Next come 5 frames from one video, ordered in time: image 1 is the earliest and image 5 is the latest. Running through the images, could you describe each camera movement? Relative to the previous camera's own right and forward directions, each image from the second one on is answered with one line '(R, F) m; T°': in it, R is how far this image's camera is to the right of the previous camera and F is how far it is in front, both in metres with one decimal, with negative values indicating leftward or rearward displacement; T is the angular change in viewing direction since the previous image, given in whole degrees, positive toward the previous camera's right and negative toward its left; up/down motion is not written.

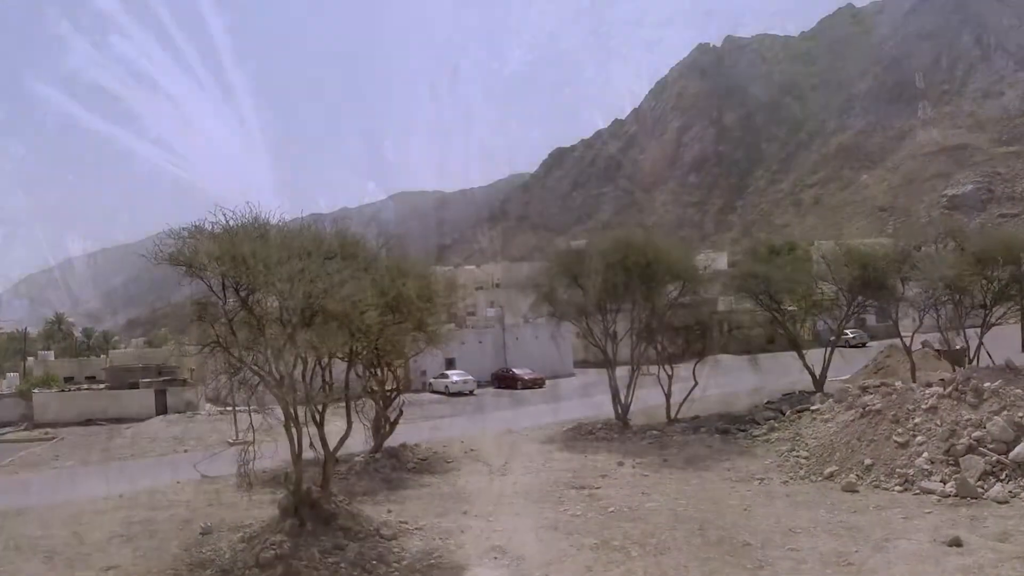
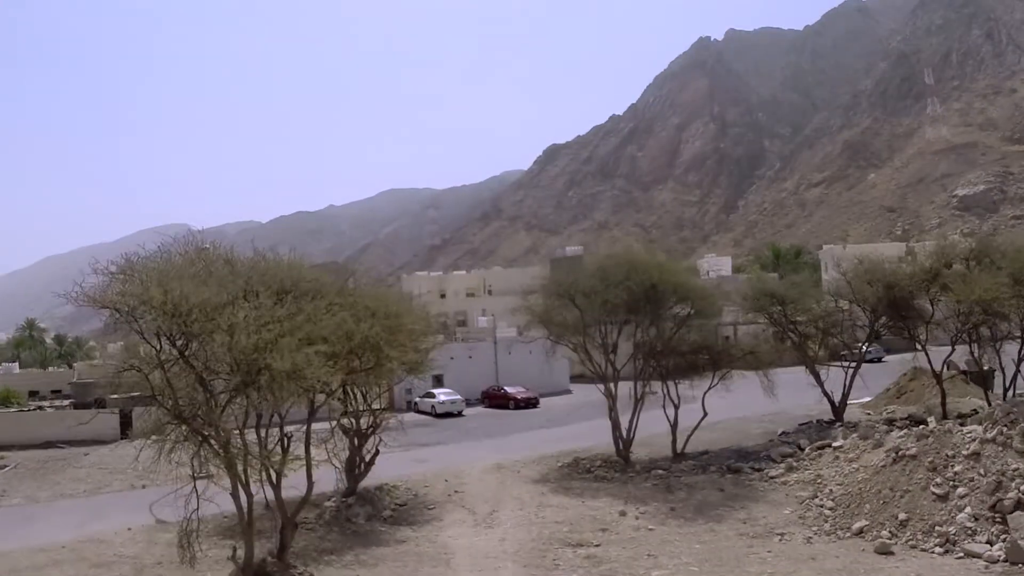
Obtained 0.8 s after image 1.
(+0.2, +1.7) m; 0°
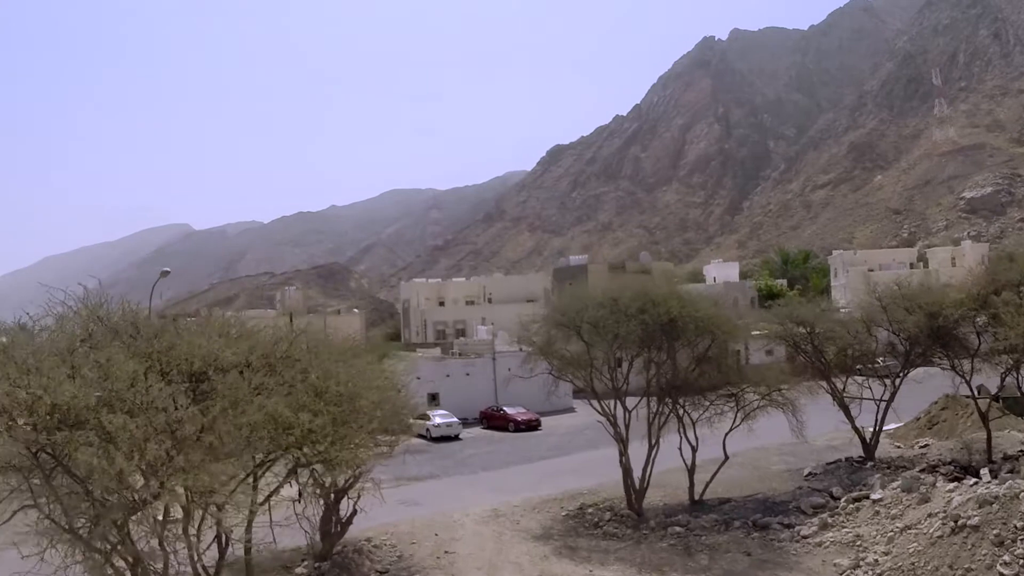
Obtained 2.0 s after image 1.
(+0.1, +1.8) m; 0°
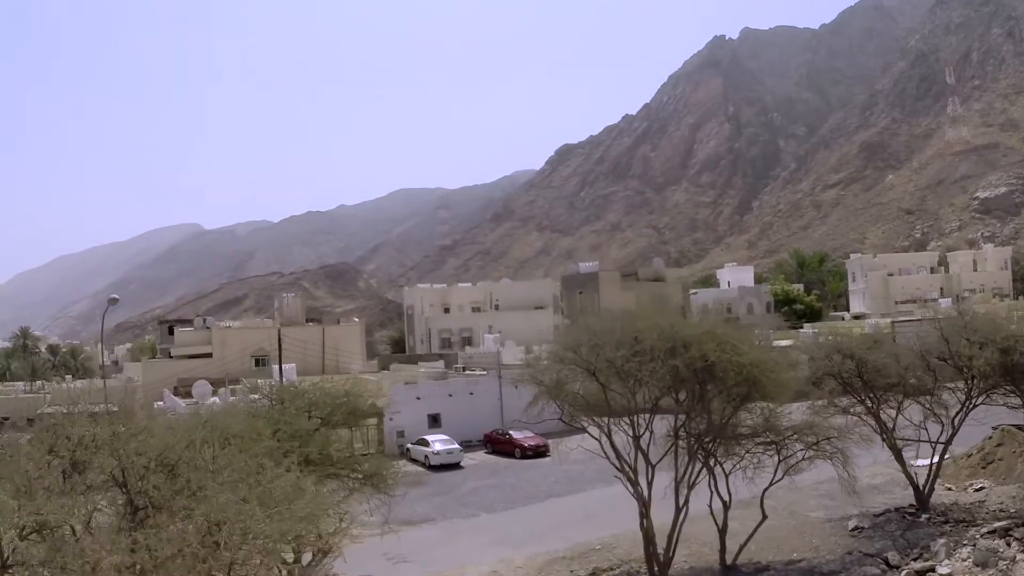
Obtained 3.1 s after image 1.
(+0.1, +2.2) m; -1°
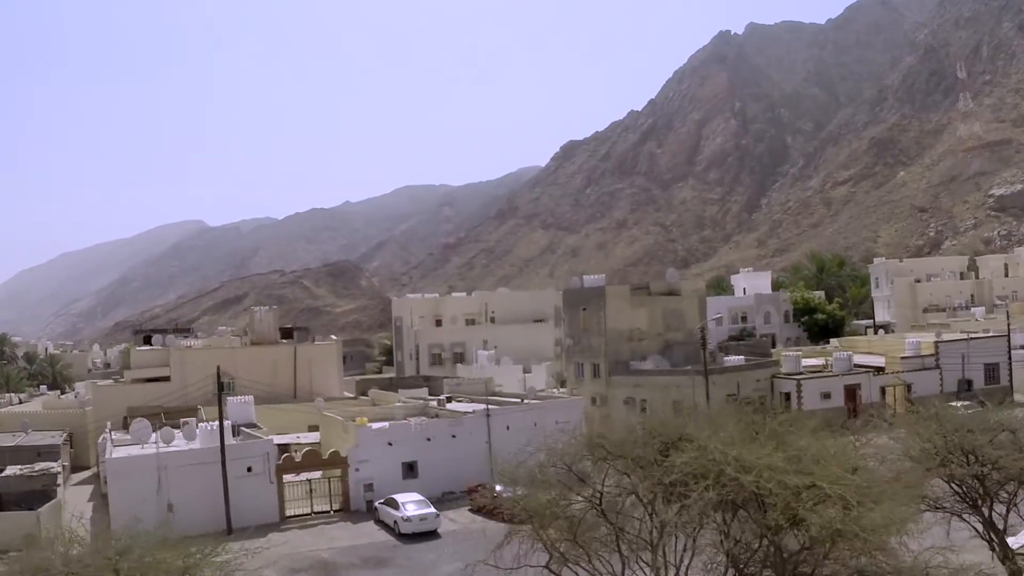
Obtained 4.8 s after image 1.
(+0.5, +4.8) m; 0°
